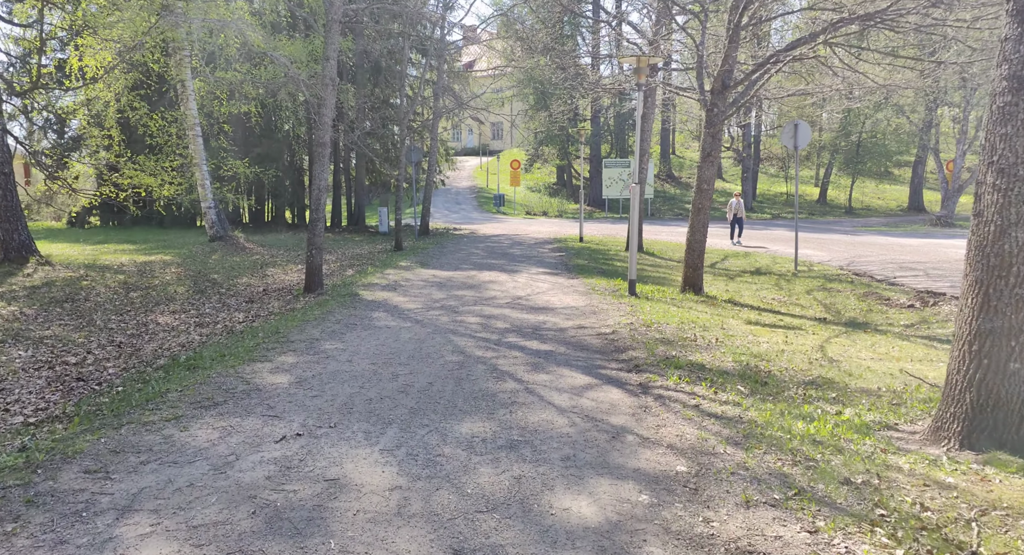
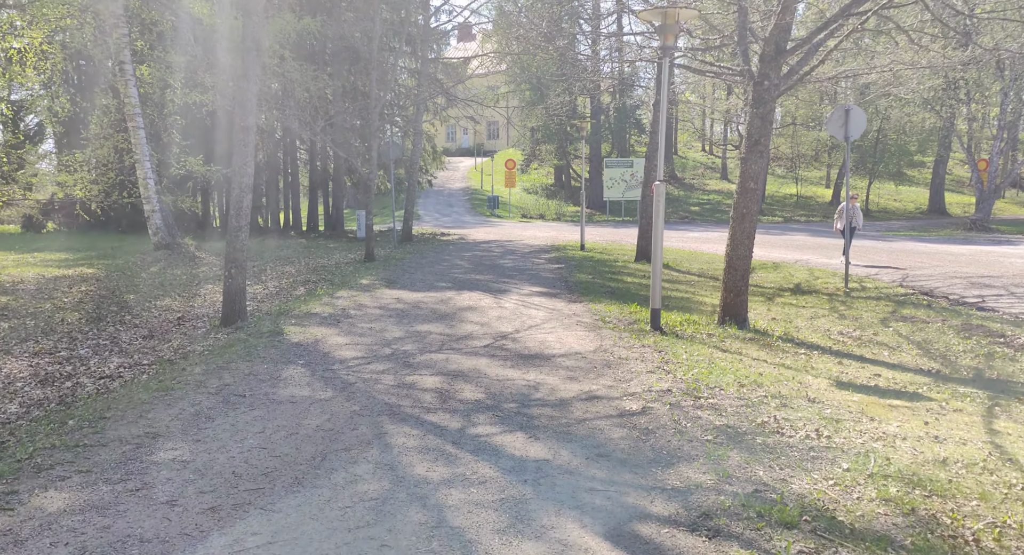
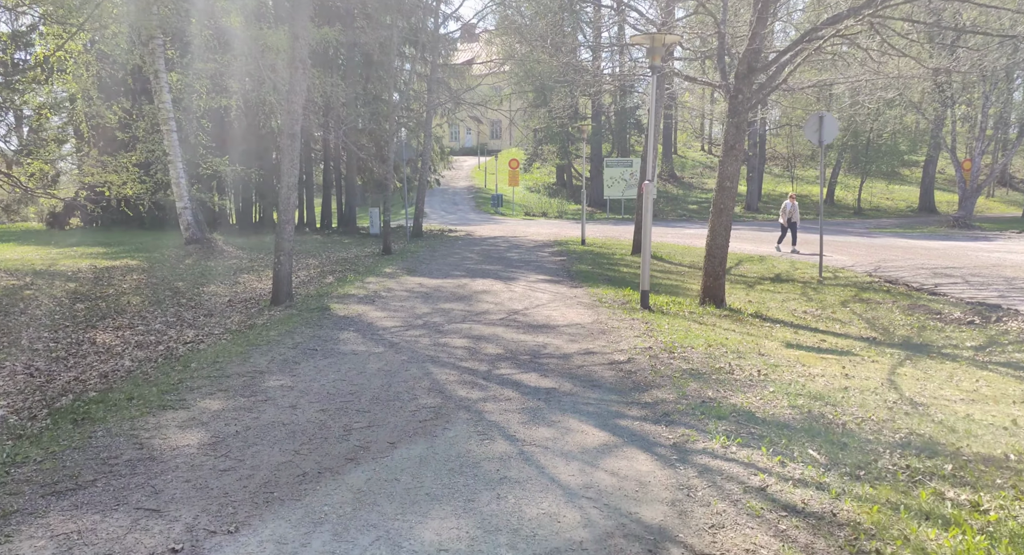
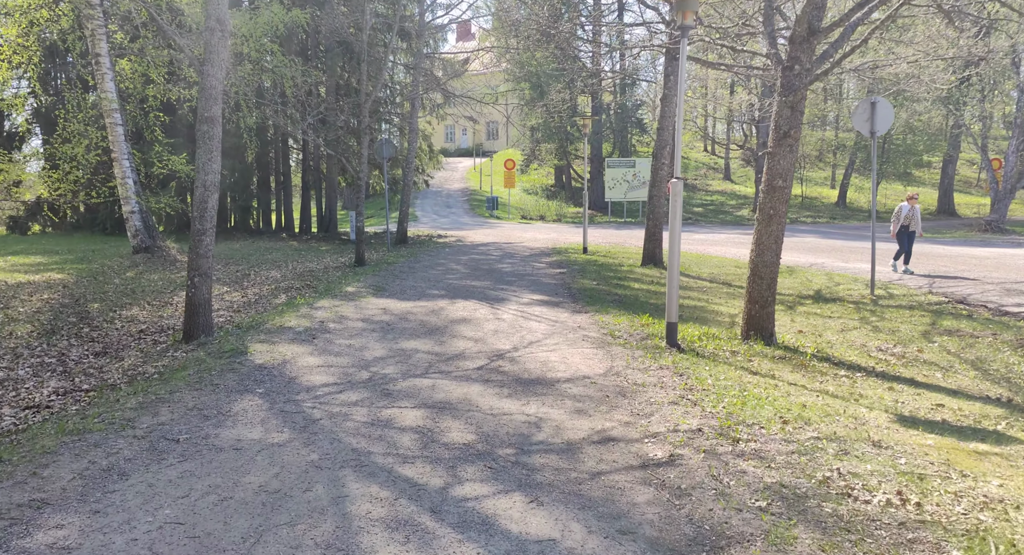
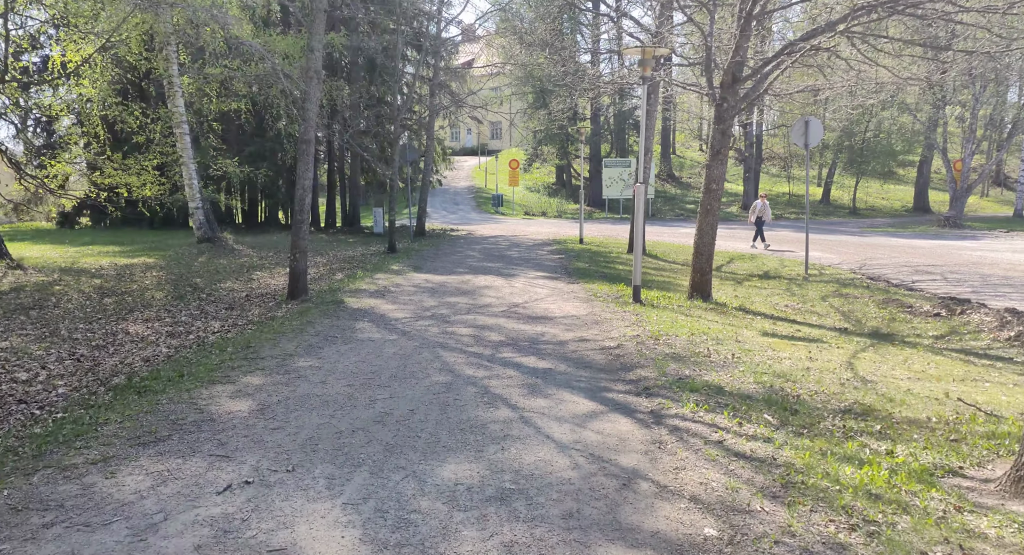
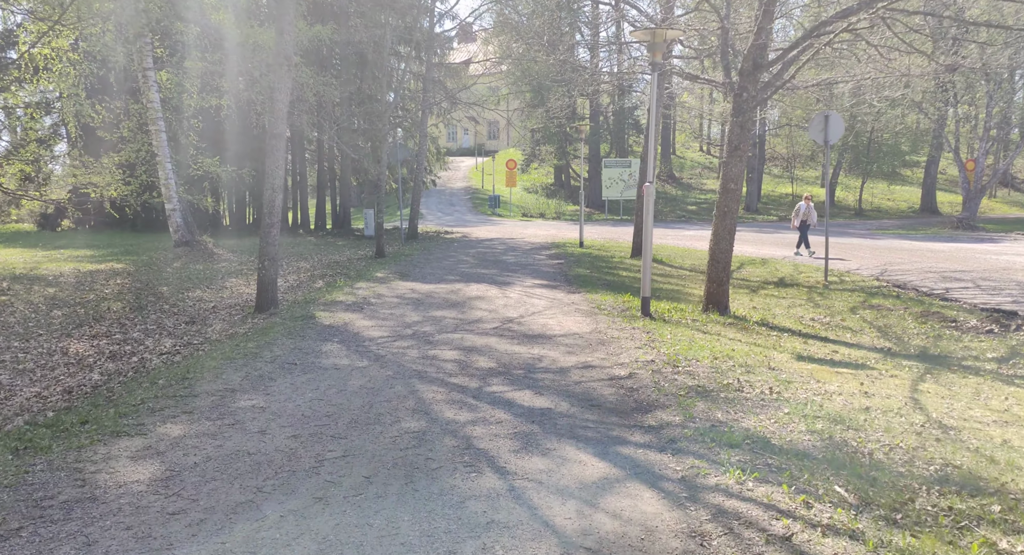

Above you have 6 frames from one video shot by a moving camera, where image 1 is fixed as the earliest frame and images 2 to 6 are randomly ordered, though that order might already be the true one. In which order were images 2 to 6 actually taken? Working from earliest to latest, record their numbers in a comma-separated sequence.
5, 3, 6, 2, 4
